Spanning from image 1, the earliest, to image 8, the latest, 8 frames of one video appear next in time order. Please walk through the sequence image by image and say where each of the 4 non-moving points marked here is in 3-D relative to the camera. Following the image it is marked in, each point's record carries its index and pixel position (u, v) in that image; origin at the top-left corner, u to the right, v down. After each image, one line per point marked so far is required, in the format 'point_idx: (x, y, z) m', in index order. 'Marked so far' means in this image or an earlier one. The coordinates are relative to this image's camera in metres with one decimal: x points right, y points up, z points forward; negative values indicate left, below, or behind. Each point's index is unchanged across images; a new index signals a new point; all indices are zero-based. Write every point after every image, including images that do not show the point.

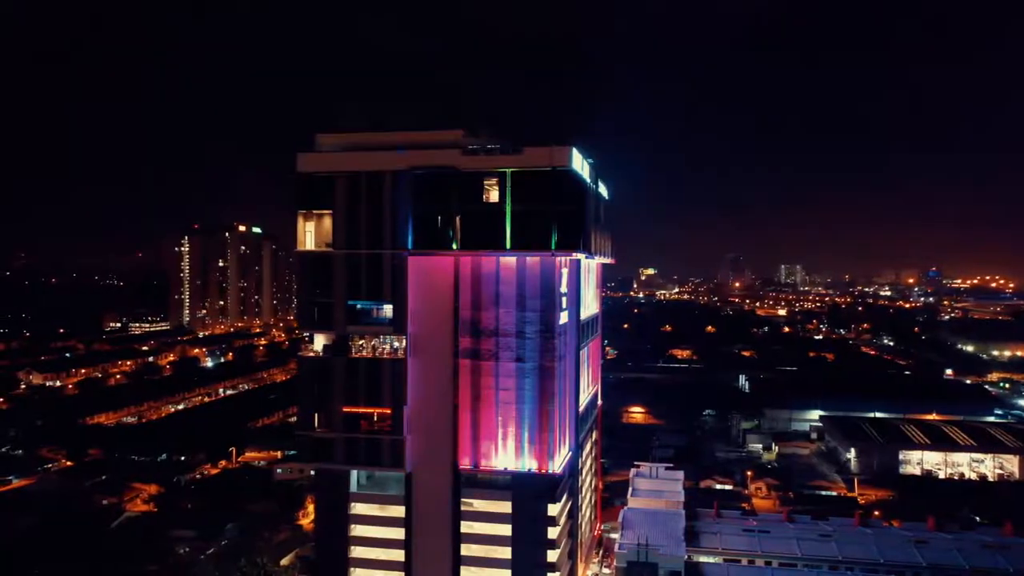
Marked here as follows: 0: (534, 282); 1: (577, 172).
0: (+0.5, +0.2, +17.3) m
1: (+1.5, +2.9, +17.3) m
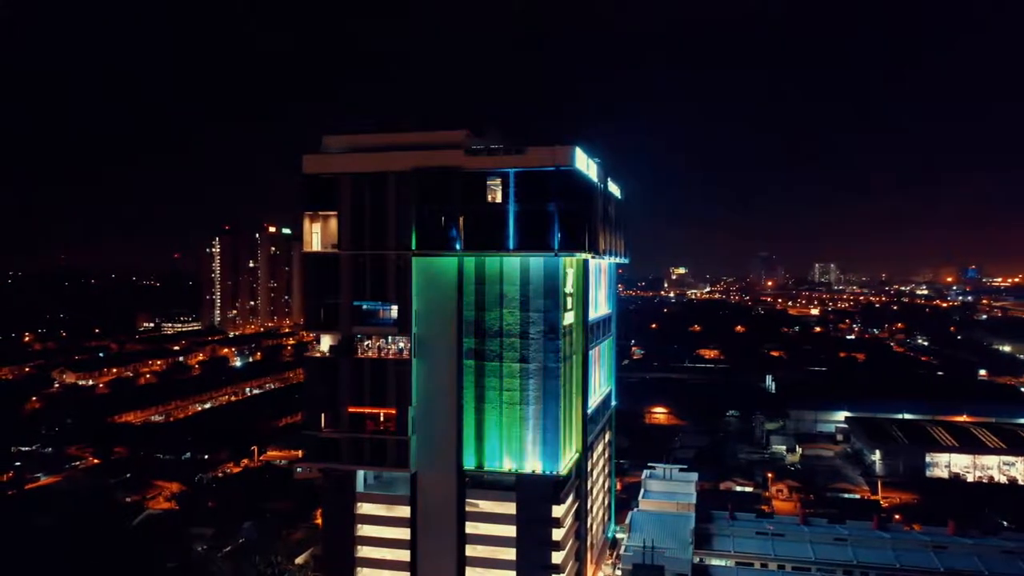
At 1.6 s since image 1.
0: (+0.6, +0.2, +17.2) m
1: (+1.6, +2.9, +17.1) m
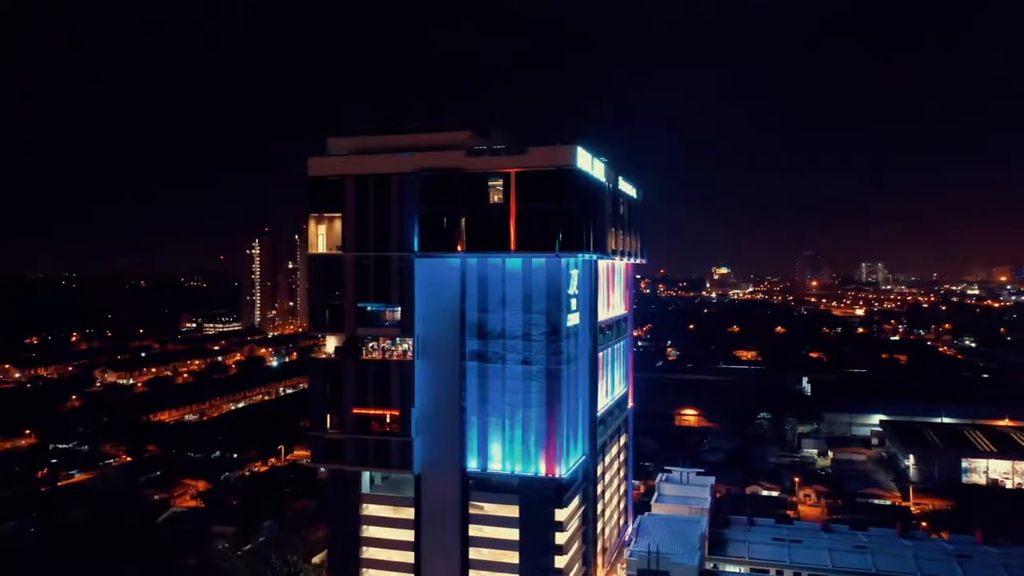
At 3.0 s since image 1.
0: (+0.7, +0.1, +17.0) m
1: (+1.7, +2.9, +16.9) m
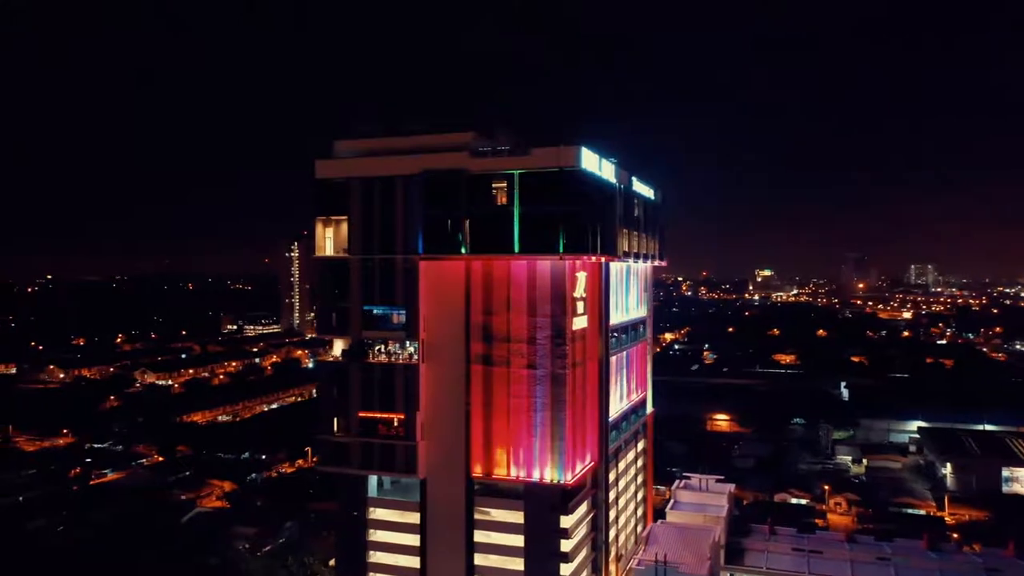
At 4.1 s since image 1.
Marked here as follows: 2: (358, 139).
0: (+0.8, +0.1, +16.8) m
1: (+1.8, +2.8, +16.6) m
2: (-4.1, +4.0, +18.6) m
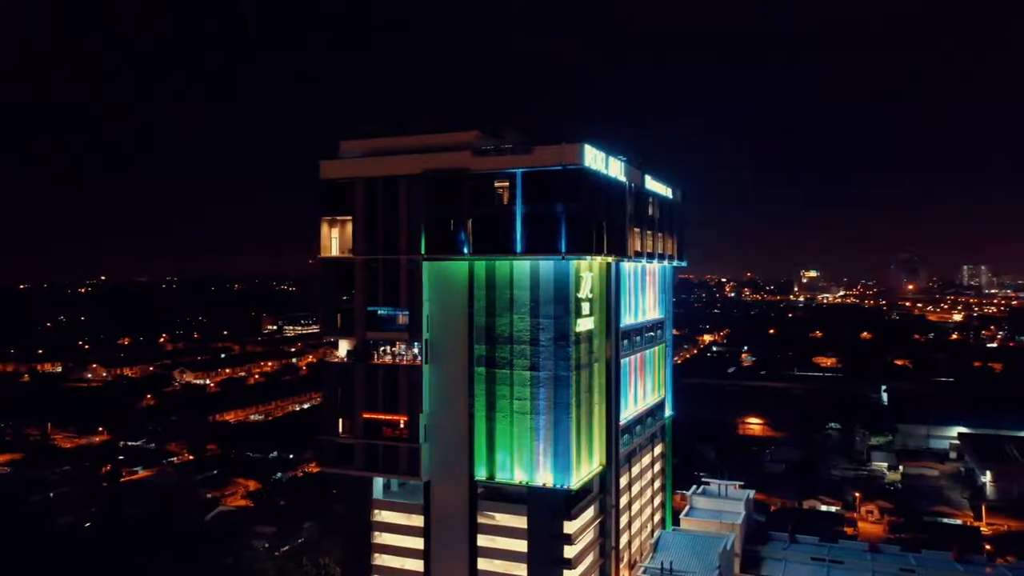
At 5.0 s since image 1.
0: (+0.9, 0.0, +16.5) m
1: (+1.9, +2.8, +16.3) m
2: (-3.9, +4.0, +18.5) m
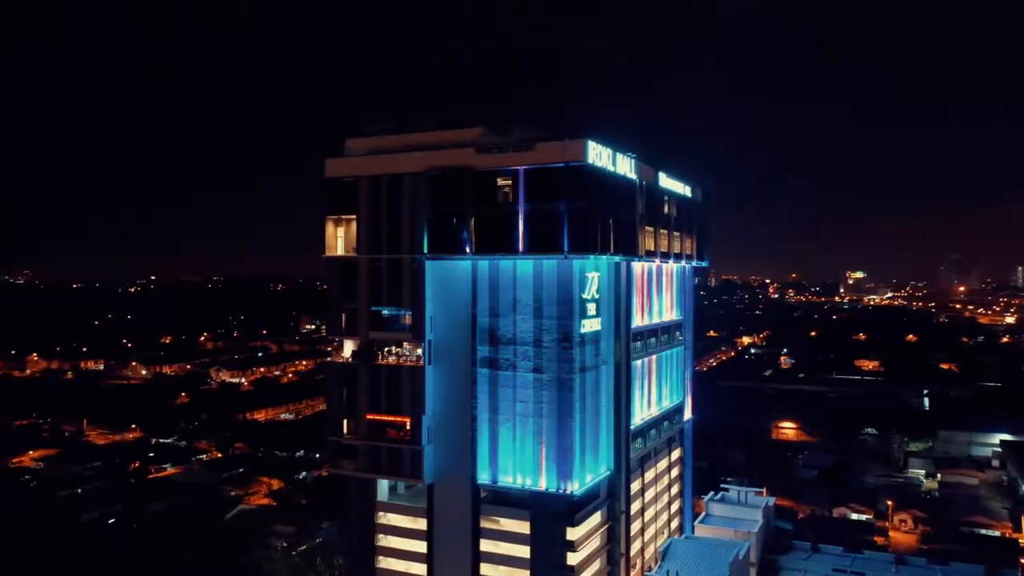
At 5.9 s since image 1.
0: (+0.9, 0.0, +16.1) m
1: (+2.0, +2.8, +15.9) m
2: (-3.7, +4.0, +18.3) m
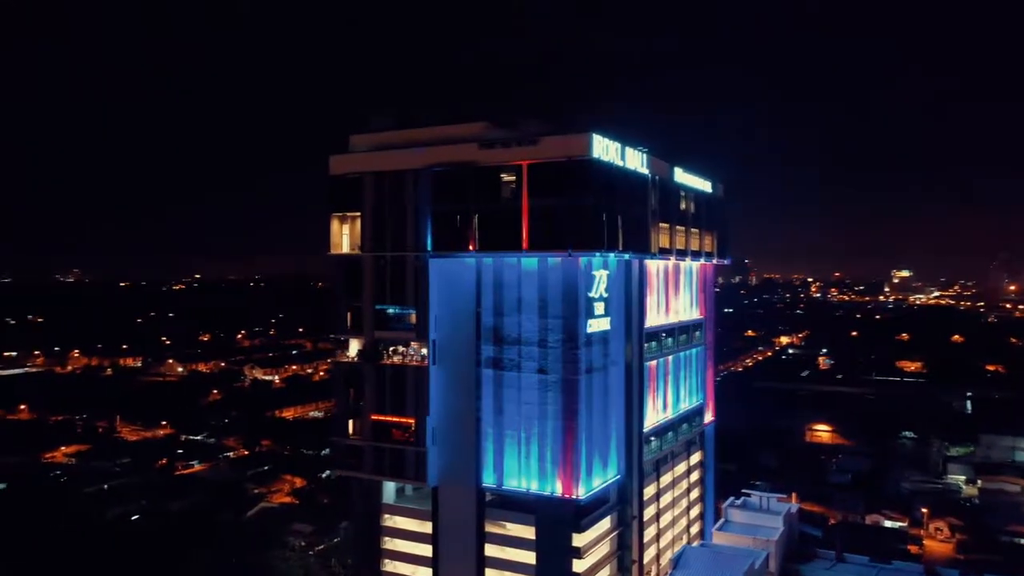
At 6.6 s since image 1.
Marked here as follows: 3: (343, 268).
0: (+1.0, +0.1, +15.6) m
1: (+2.1, +2.8, +15.3) m
2: (-3.5, +4.0, +18.0) m
3: (-4.2, +0.5, +17.4) m
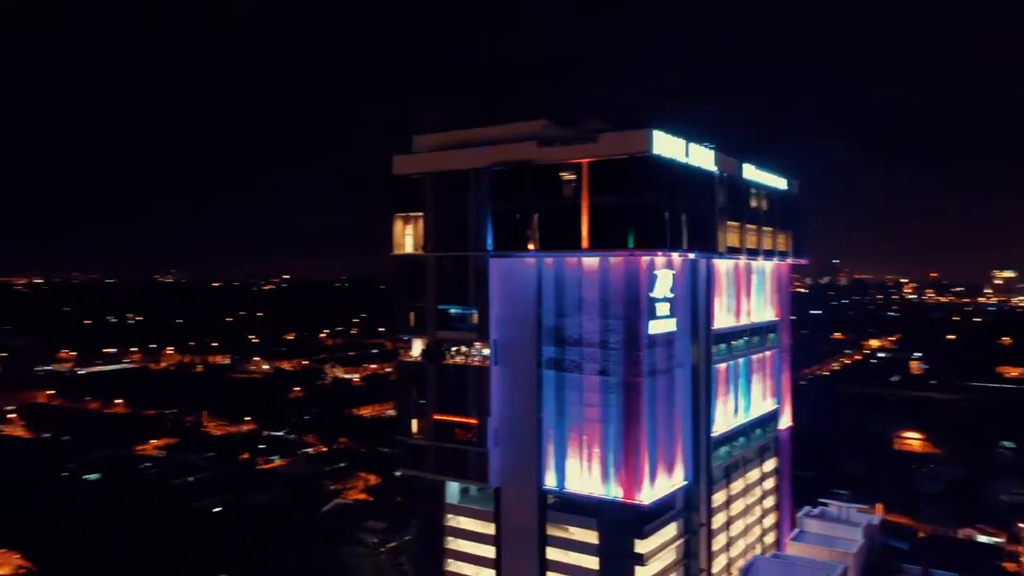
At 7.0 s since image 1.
0: (+2.4, +0.1, +15.3) m
1: (+3.4, +2.8, +14.9) m
2: (-1.9, +4.0, +18.2) m
3: (-2.7, +0.5, +17.6) m
